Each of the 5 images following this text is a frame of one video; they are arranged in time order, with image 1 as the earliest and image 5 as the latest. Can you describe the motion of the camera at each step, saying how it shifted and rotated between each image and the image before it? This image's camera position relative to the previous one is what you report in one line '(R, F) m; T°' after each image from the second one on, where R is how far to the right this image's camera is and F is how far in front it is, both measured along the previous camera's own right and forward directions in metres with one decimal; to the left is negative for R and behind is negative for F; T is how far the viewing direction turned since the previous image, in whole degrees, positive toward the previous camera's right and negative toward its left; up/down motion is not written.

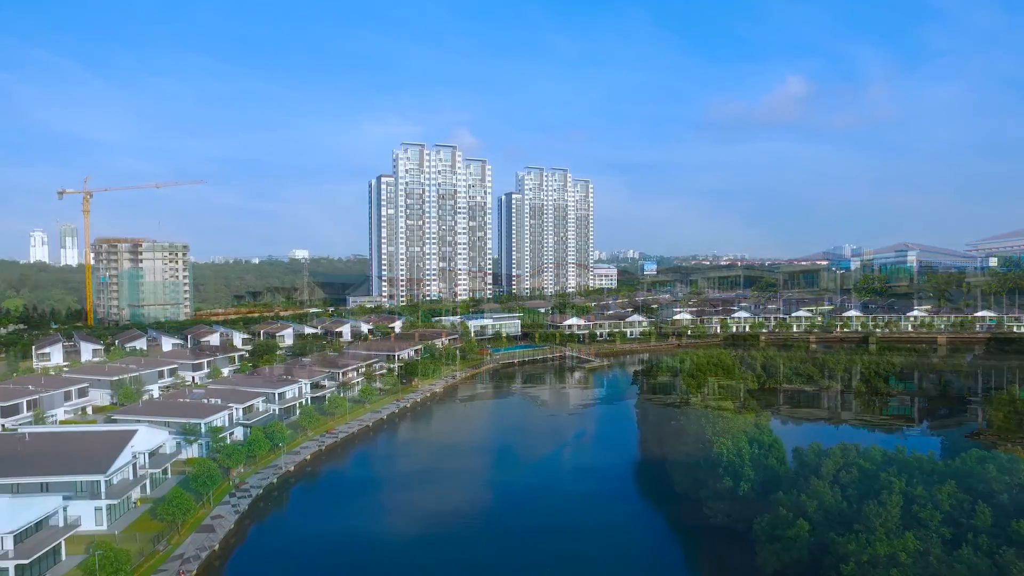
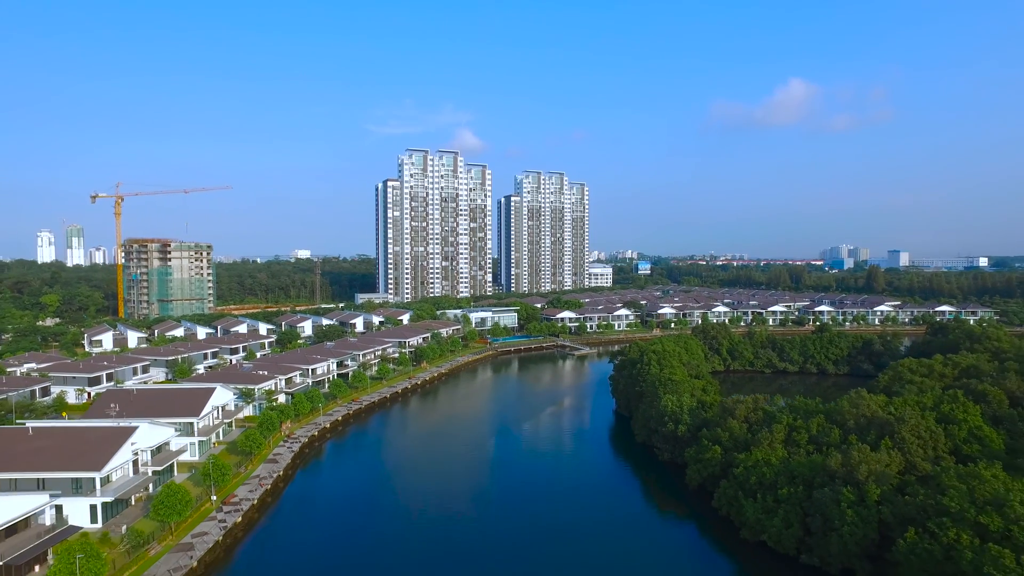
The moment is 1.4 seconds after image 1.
(+0.2, -3.2) m; 0°
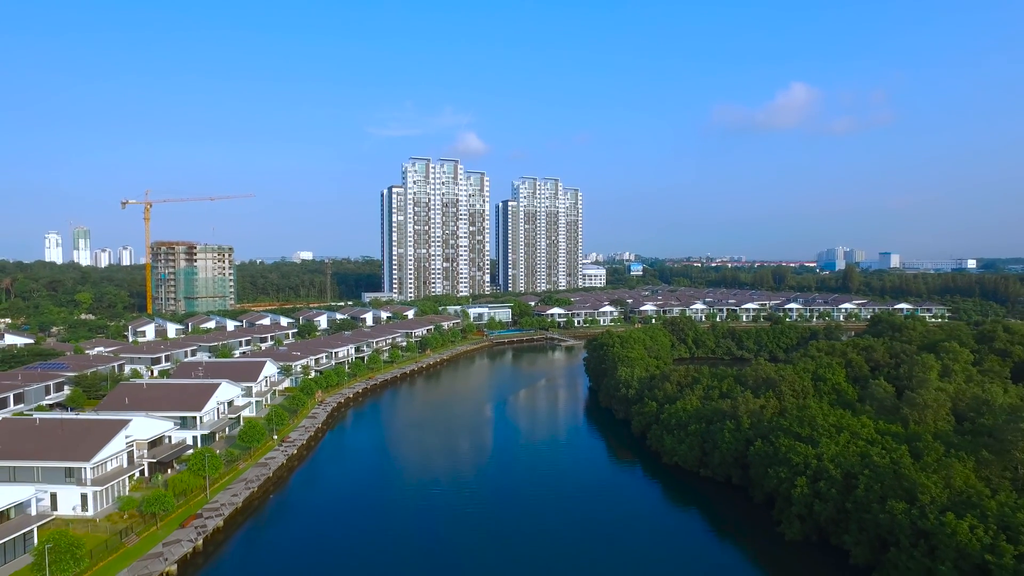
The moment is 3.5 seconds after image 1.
(+0.3, -3.7) m; 0°
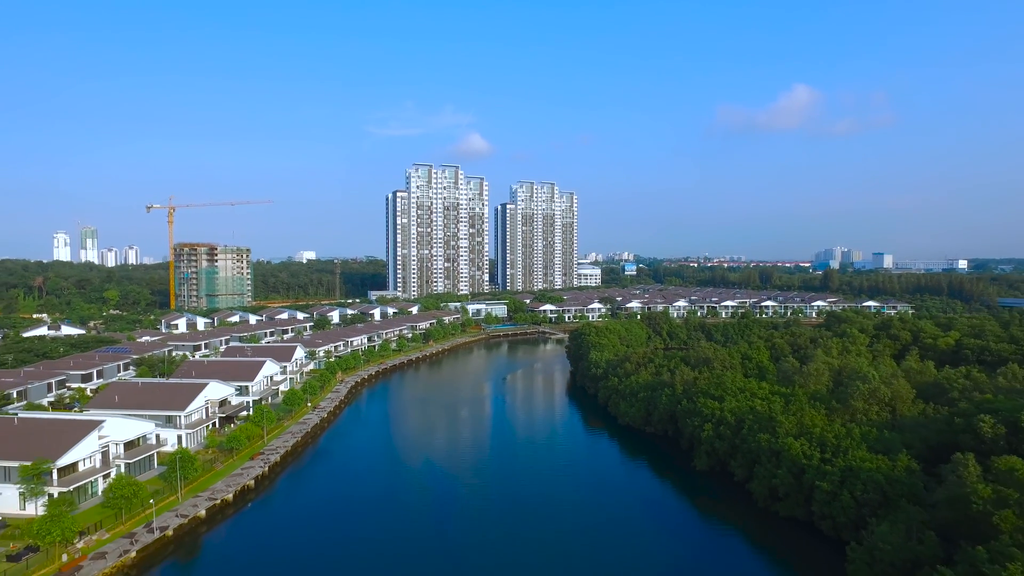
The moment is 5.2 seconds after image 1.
(+0.4, -3.5) m; 0°
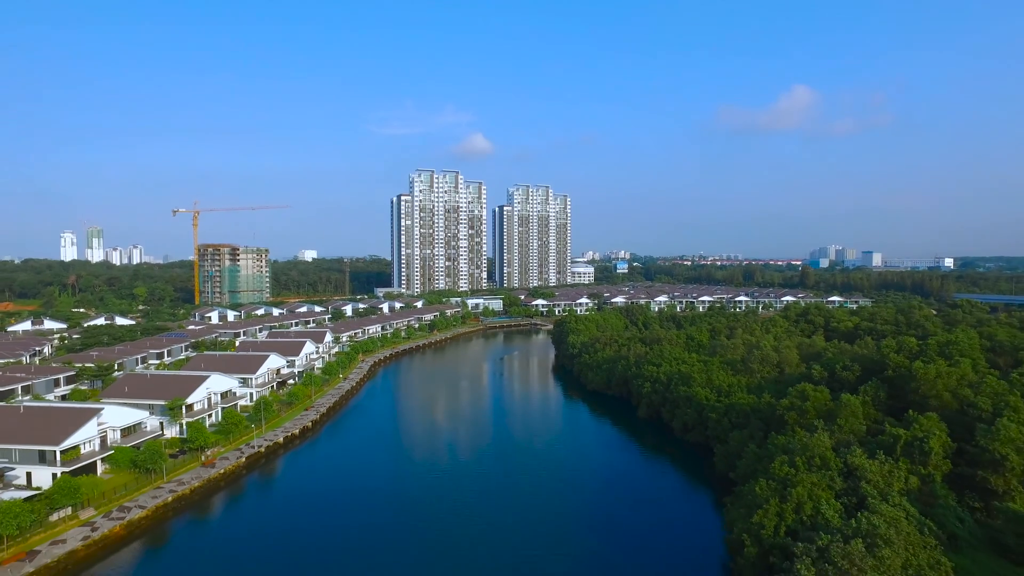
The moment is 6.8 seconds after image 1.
(+0.3, -4.4) m; 0°
